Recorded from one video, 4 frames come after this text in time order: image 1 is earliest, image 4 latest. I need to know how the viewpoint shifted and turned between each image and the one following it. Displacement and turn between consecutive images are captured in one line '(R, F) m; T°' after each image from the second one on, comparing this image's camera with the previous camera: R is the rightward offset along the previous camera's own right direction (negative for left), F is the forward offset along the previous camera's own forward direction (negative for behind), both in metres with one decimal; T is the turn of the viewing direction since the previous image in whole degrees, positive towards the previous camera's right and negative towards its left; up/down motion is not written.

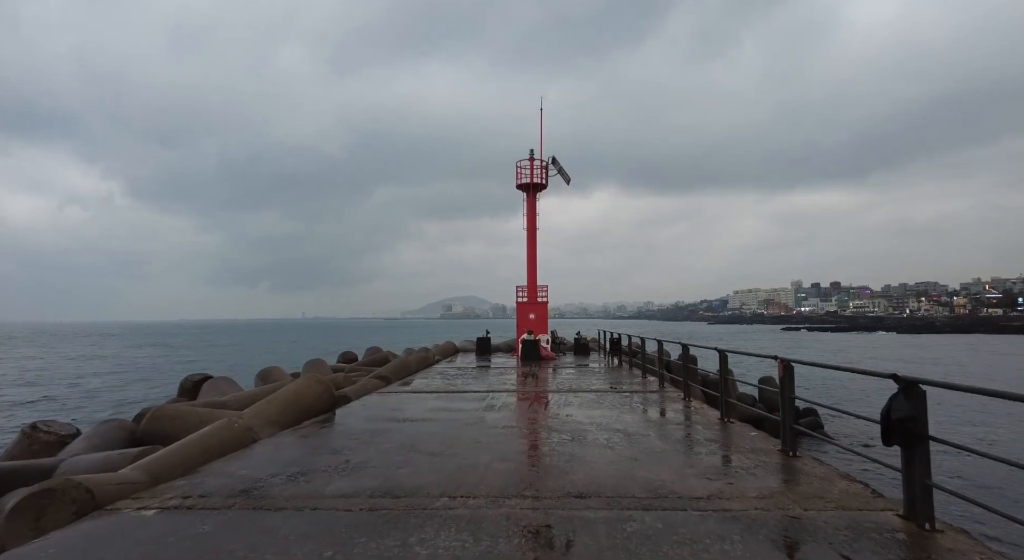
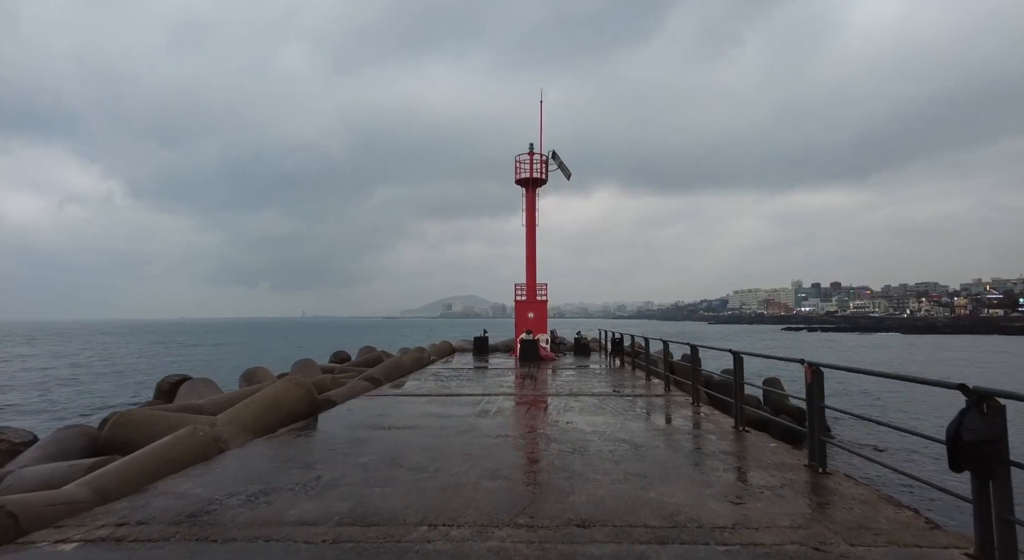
(+0.1, +0.5) m; 0°
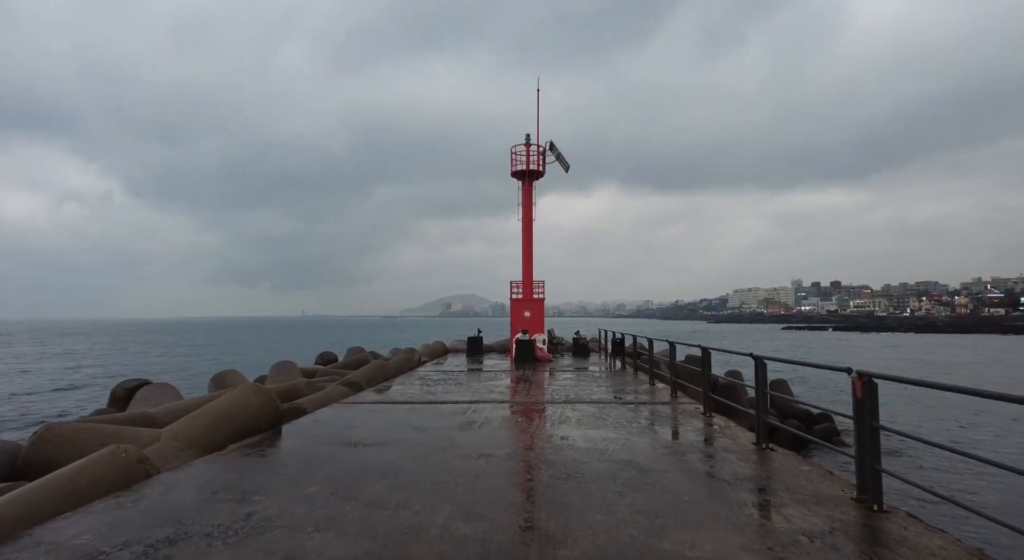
(+0.1, +0.8) m; 0°
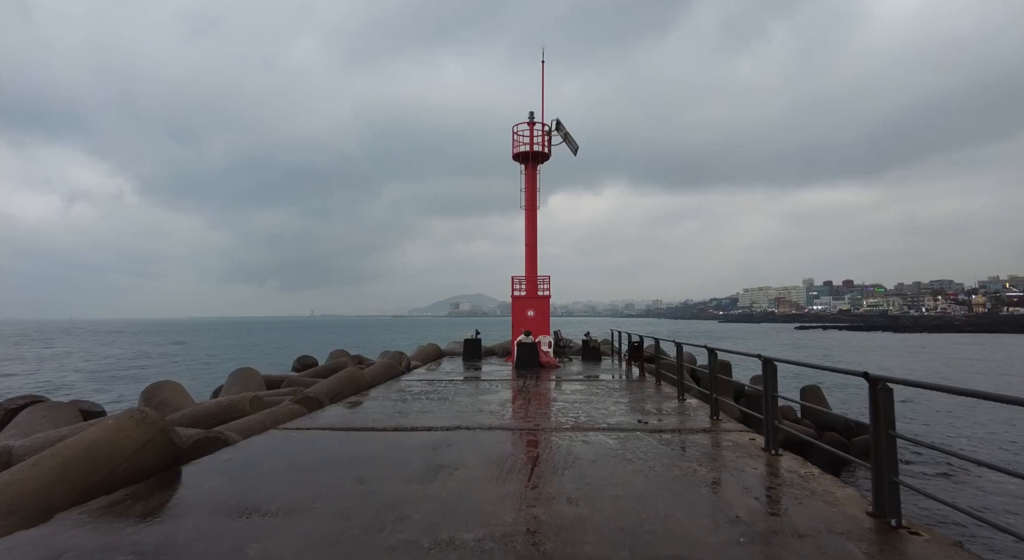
(+0.2, +1.8) m; -1°
